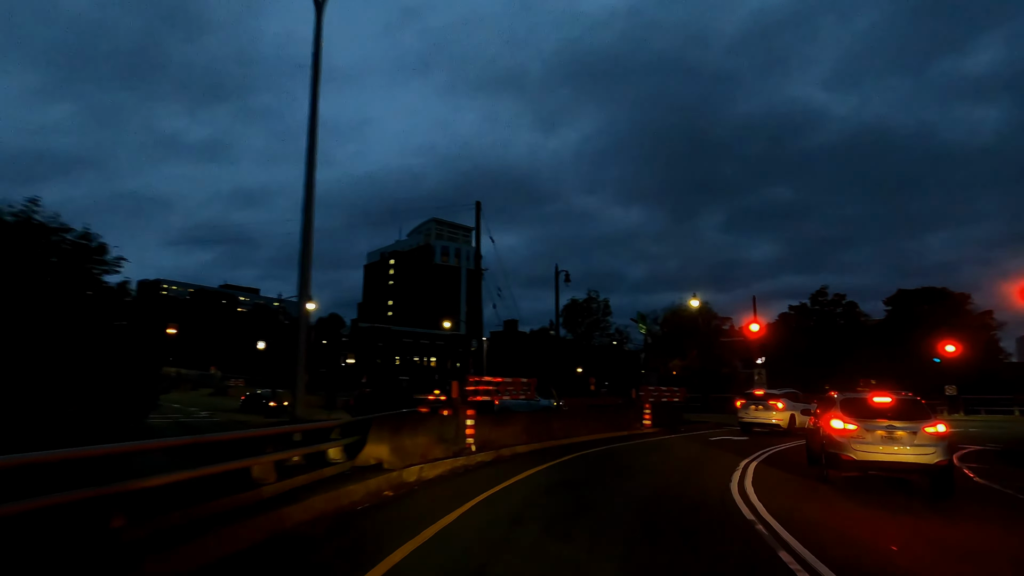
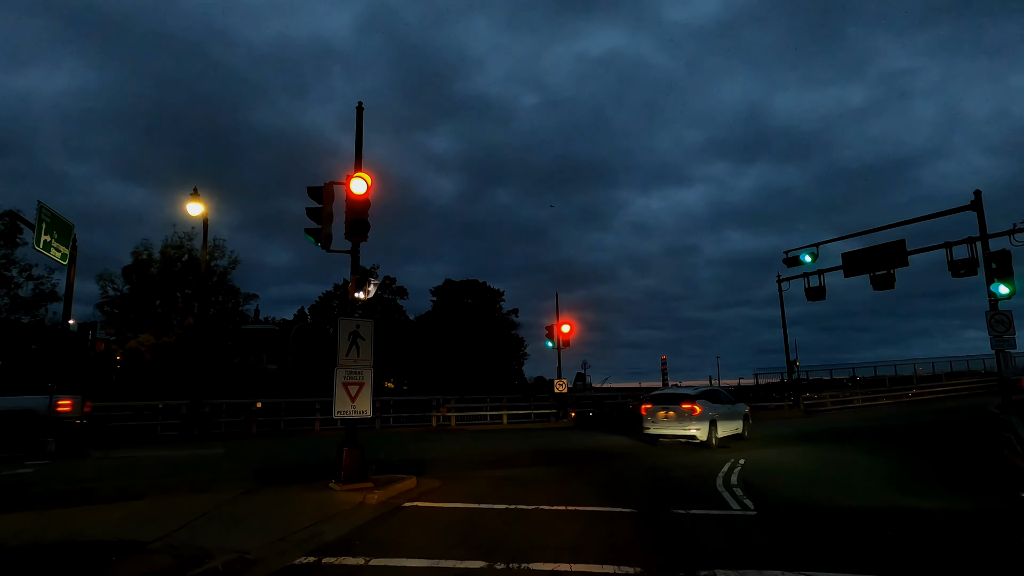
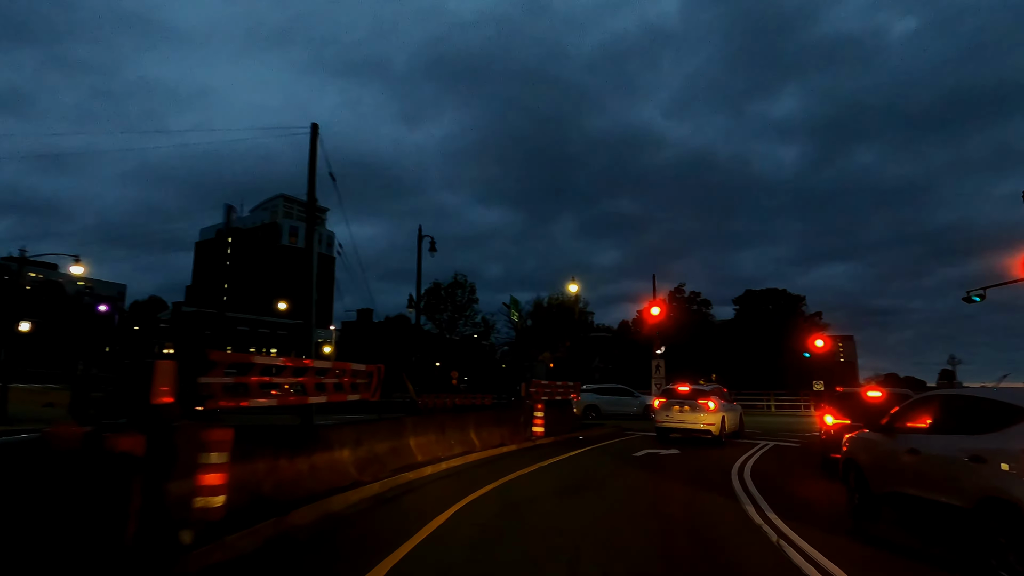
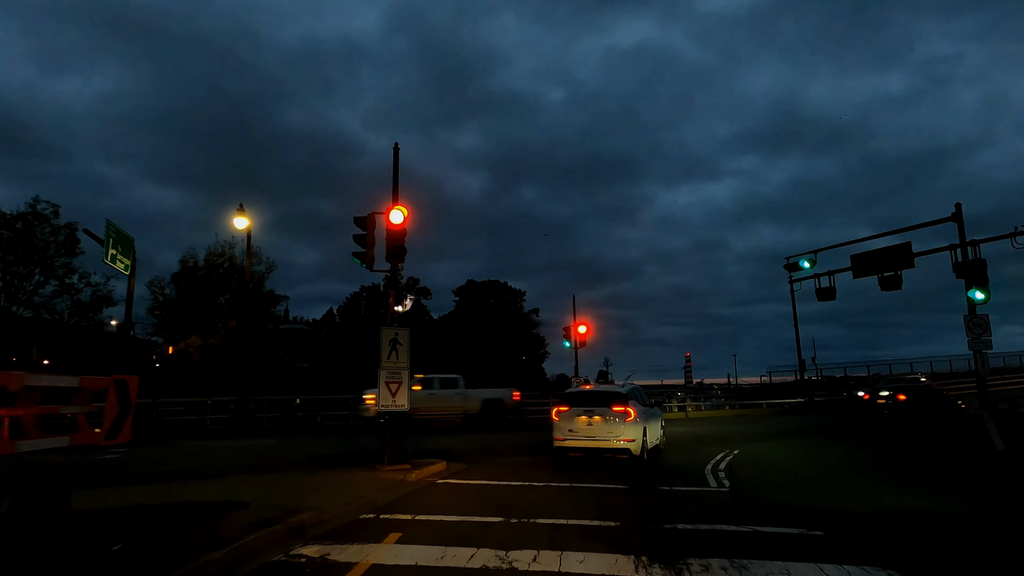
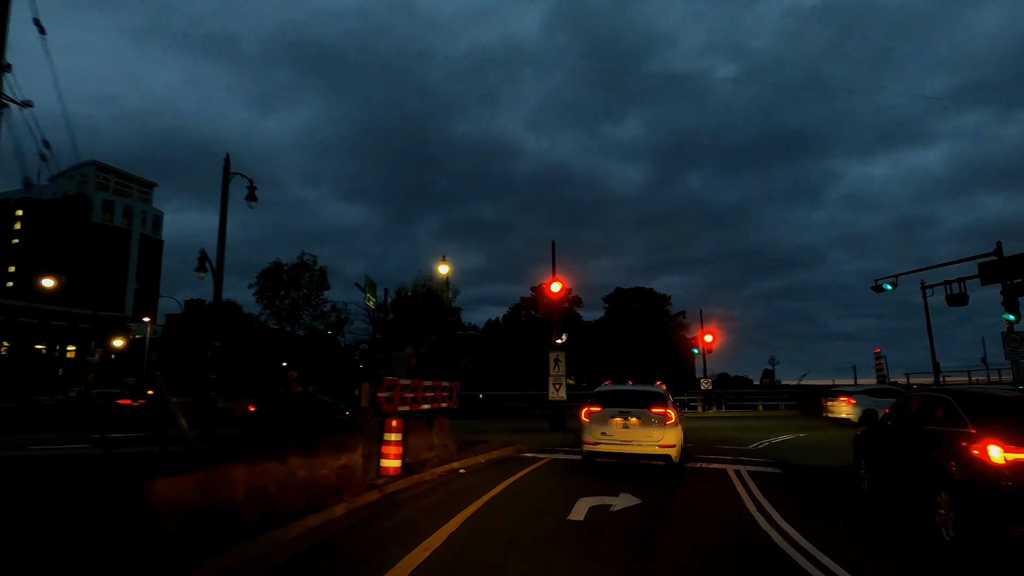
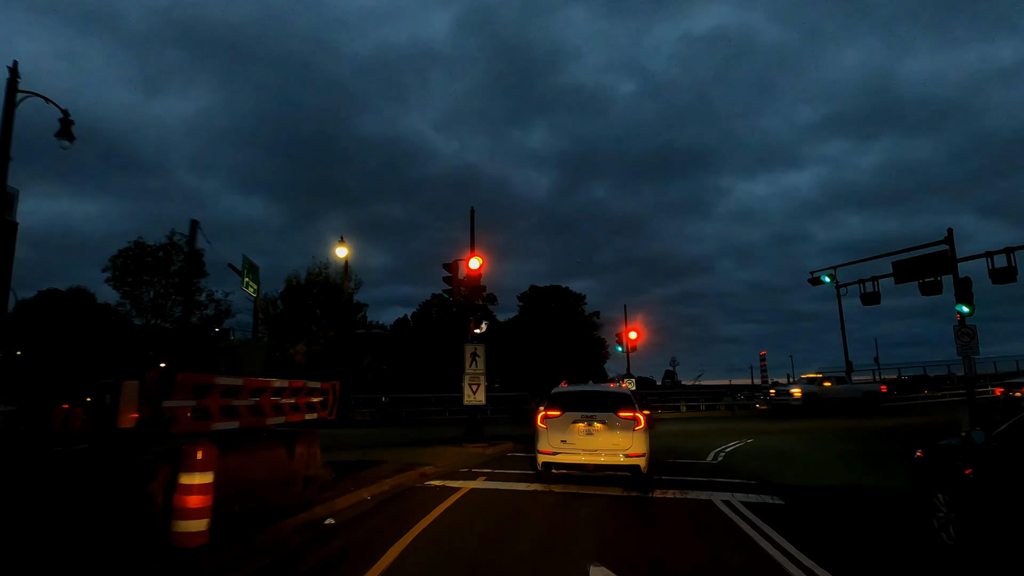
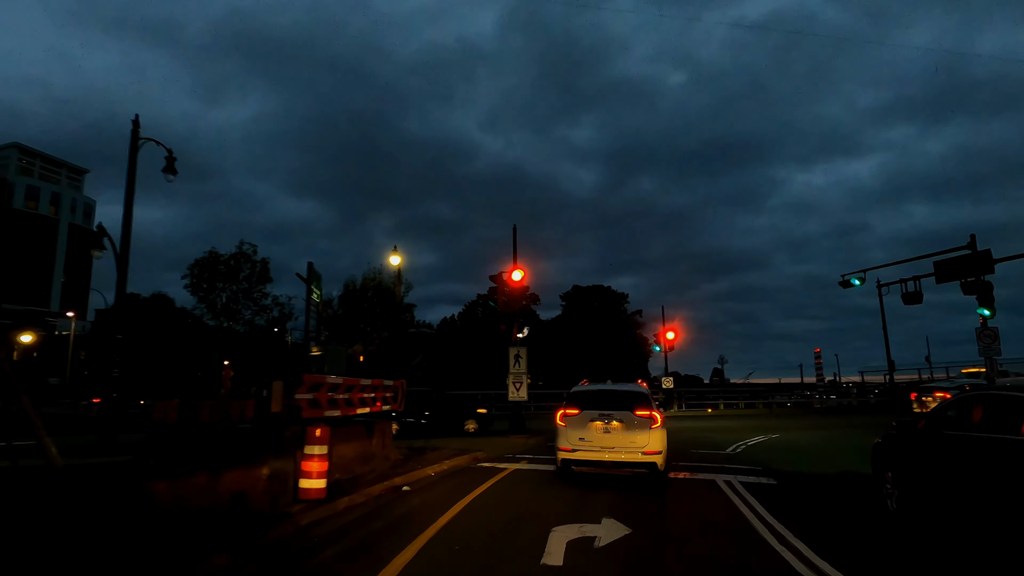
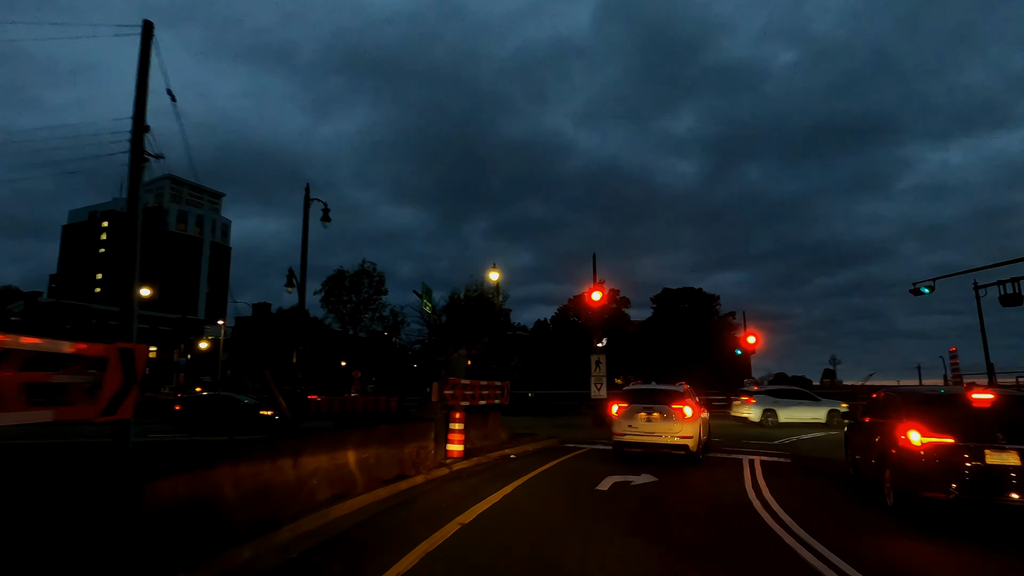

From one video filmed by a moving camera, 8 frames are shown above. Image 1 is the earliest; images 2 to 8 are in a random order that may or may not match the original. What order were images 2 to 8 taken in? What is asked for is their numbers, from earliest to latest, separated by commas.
3, 8, 5, 7, 6, 4, 2
